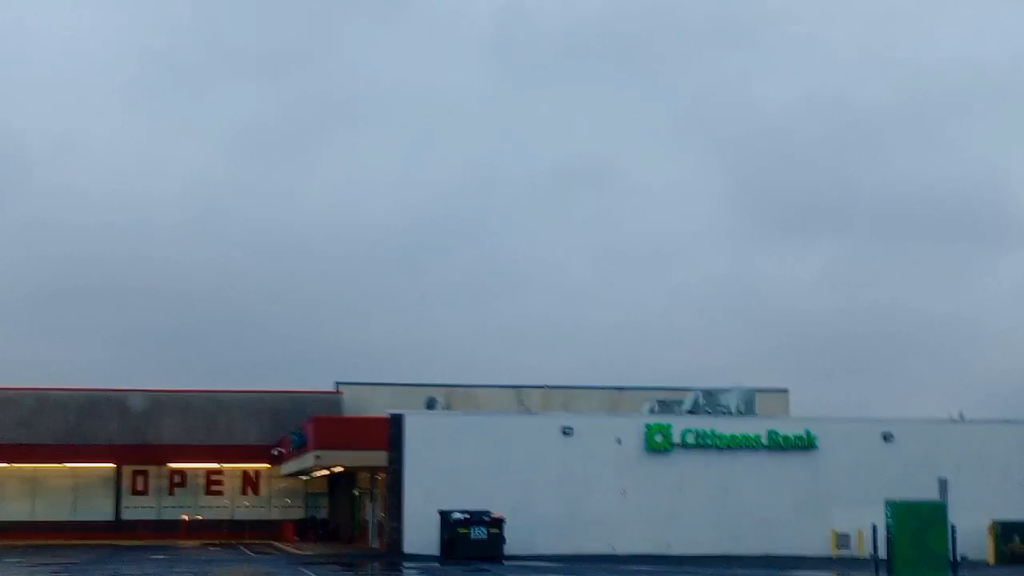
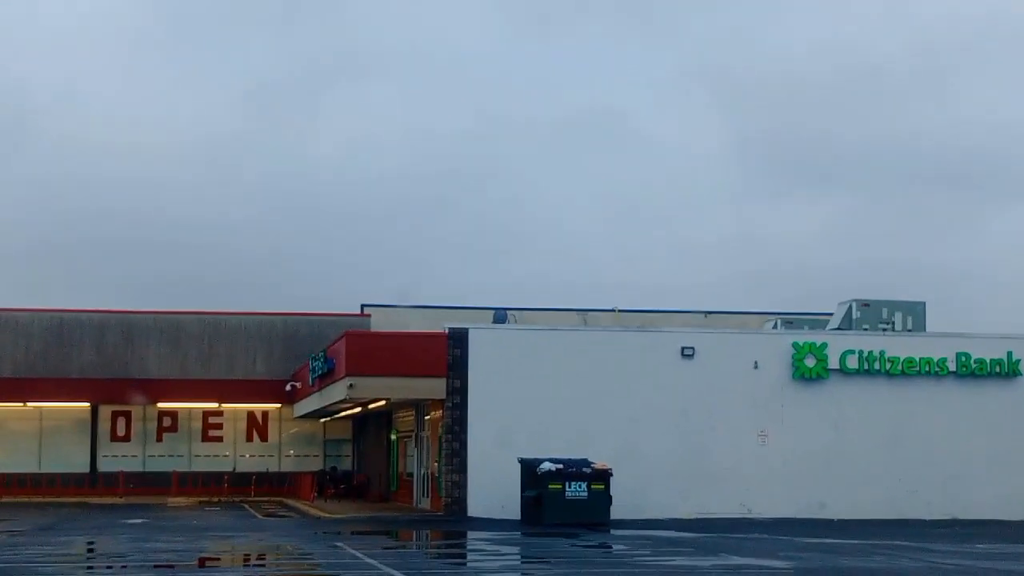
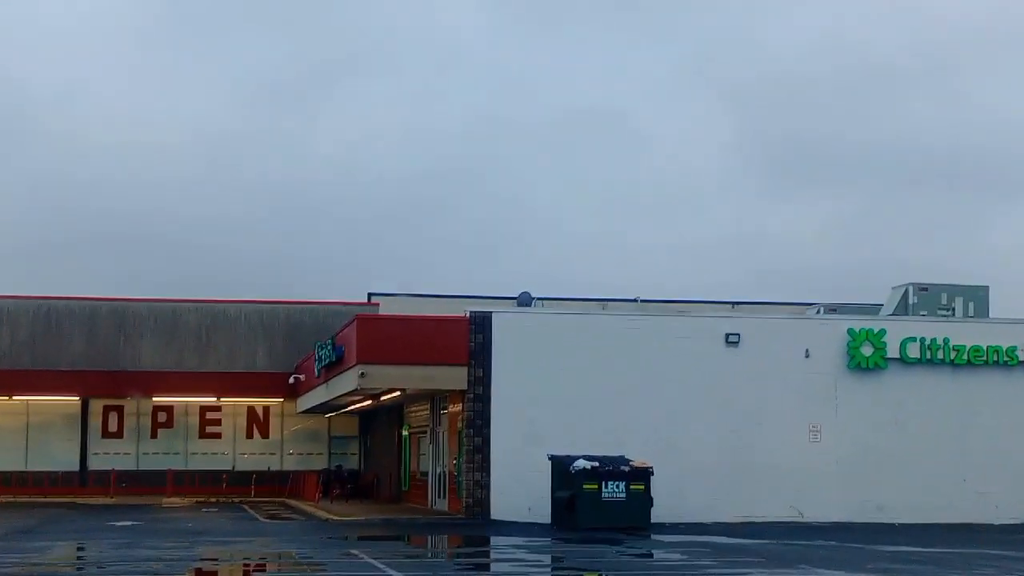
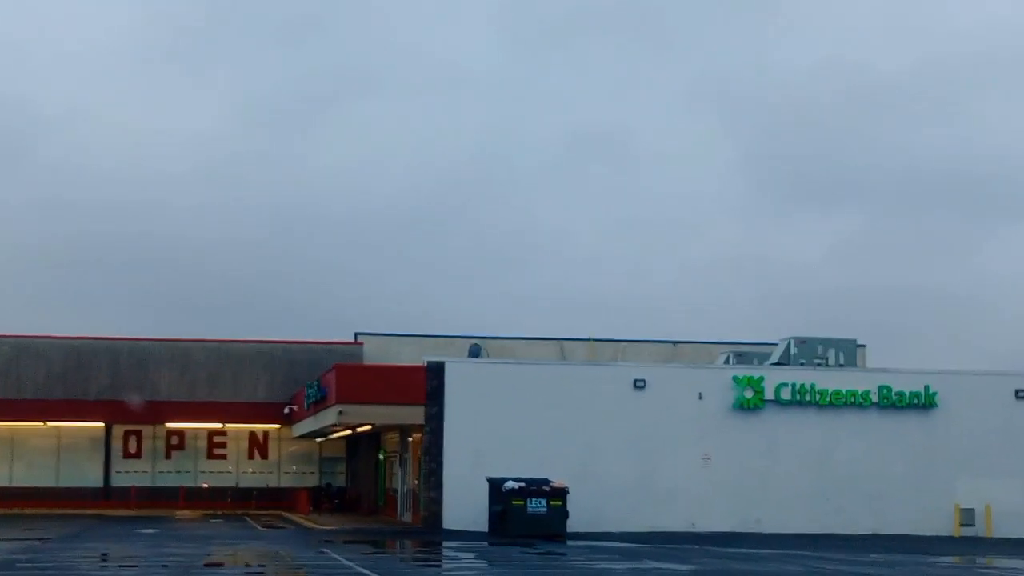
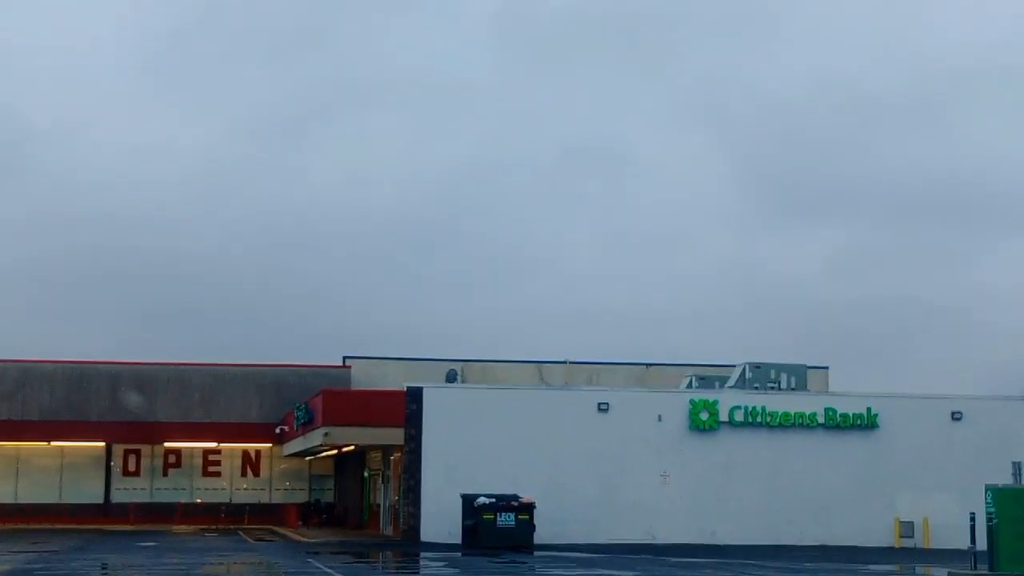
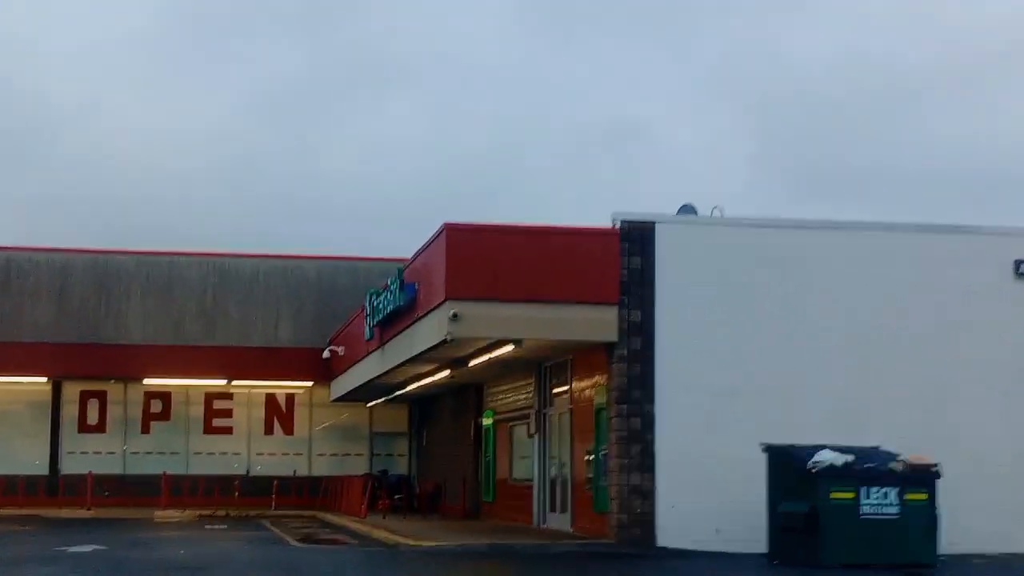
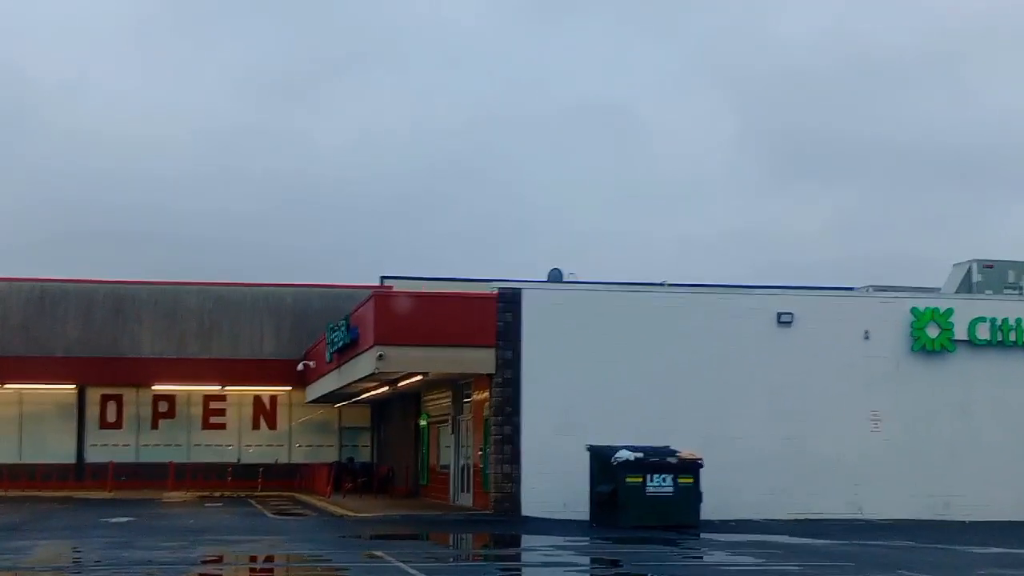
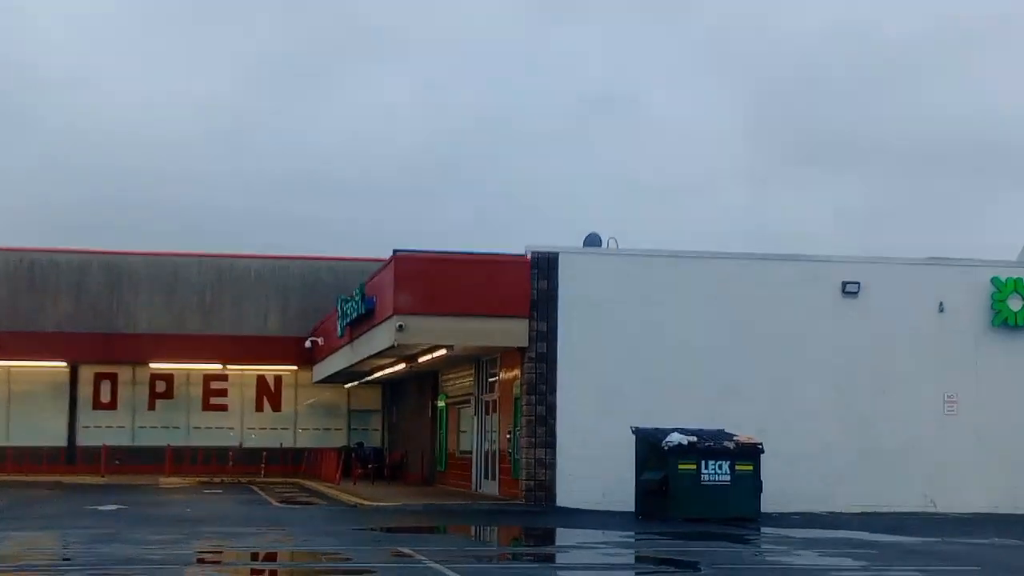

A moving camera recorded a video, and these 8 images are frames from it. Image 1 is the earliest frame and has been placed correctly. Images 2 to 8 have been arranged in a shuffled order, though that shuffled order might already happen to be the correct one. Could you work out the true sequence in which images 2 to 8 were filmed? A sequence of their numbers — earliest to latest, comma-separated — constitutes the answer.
5, 4, 2, 3, 7, 8, 6
